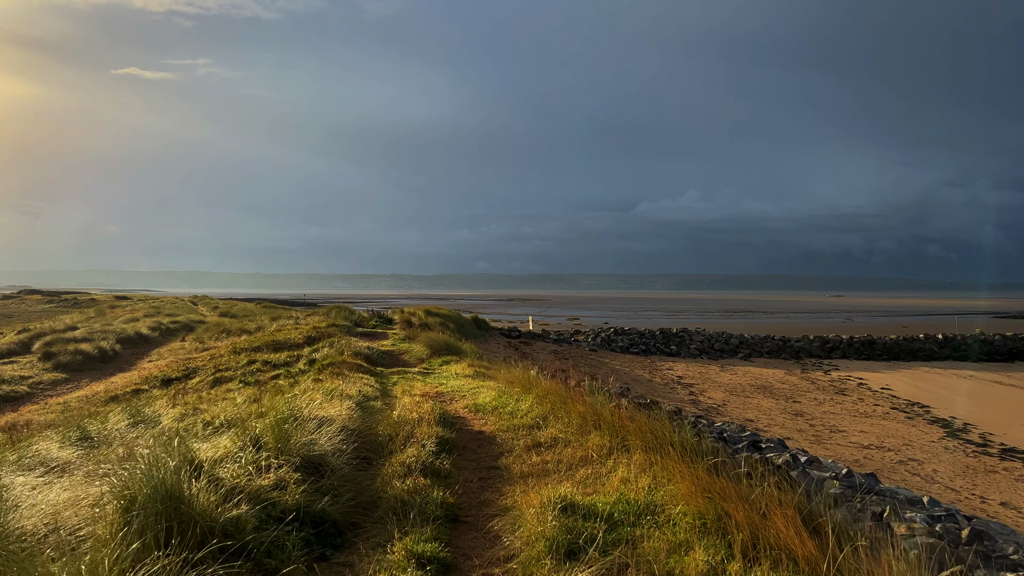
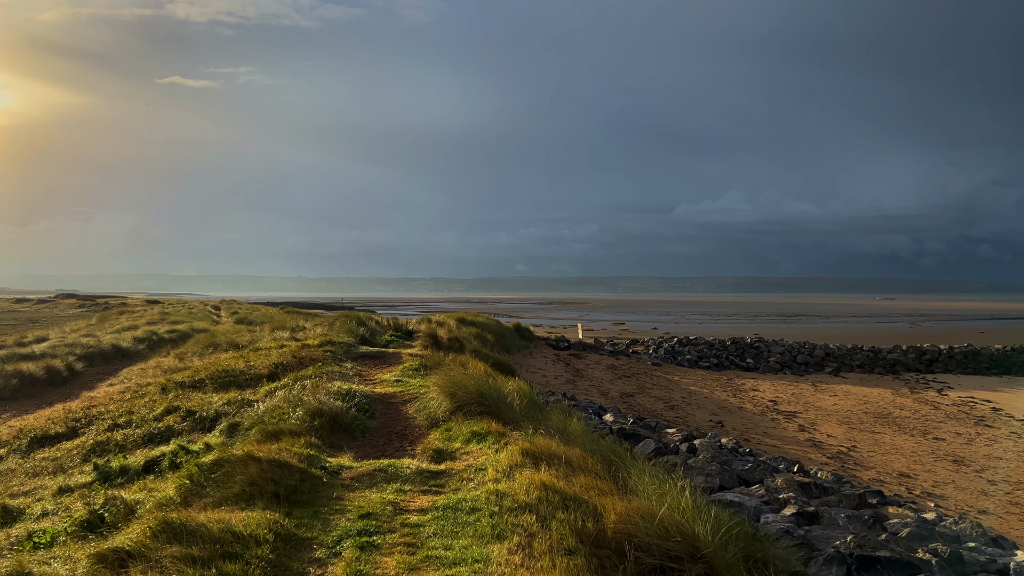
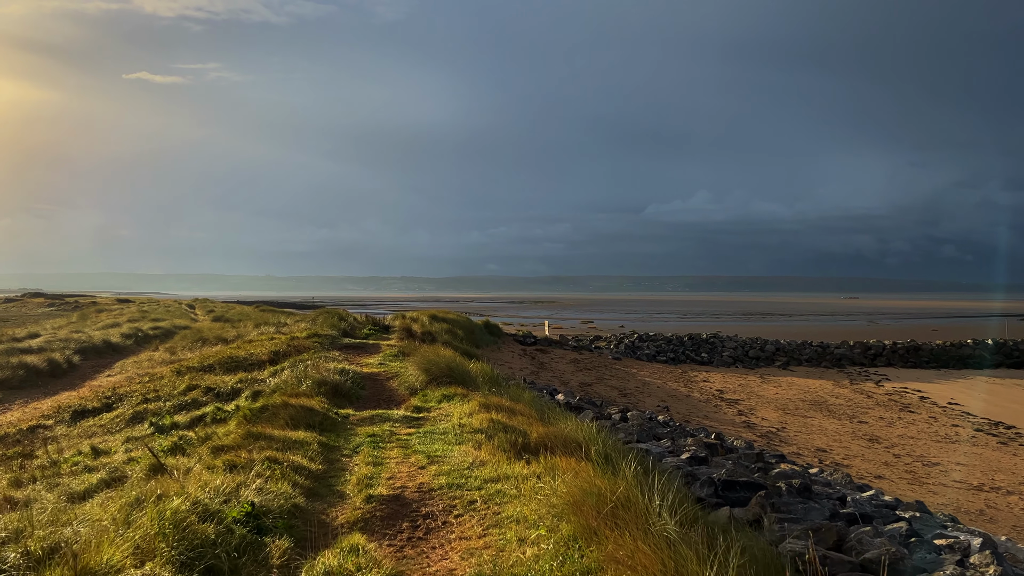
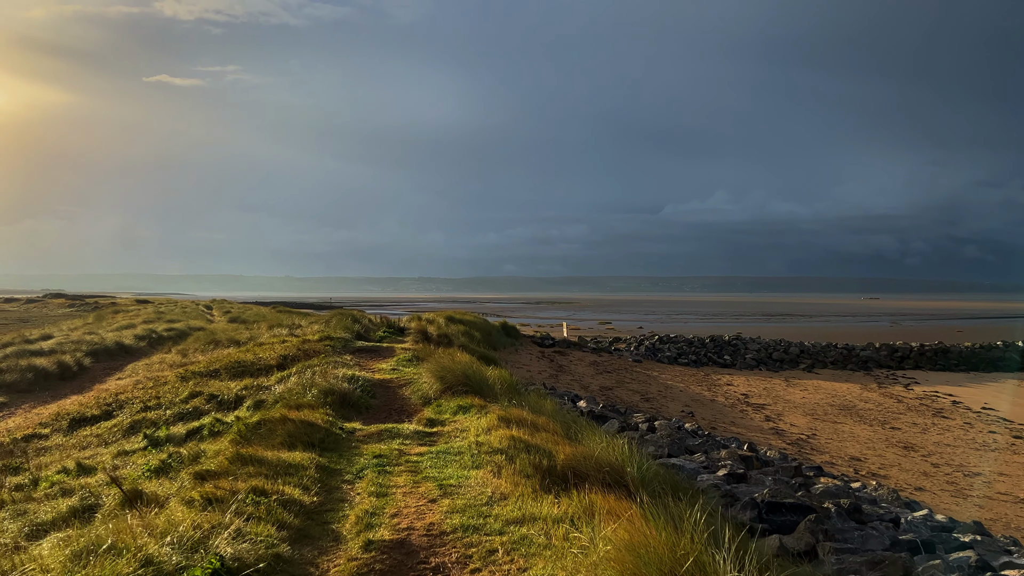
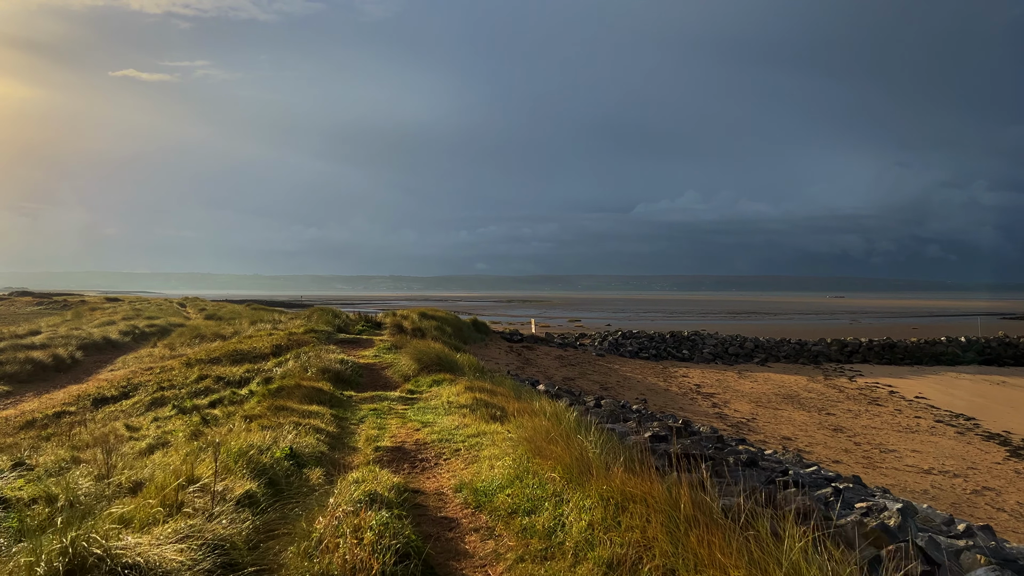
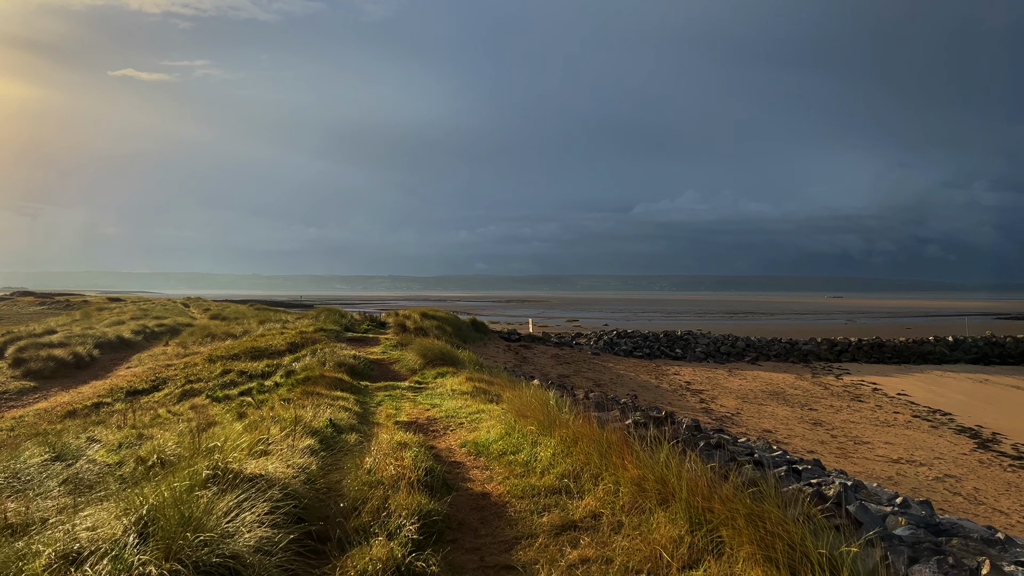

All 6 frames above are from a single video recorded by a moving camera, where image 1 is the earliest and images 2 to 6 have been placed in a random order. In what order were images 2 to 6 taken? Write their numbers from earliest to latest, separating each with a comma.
6, 5, 3, 4, 2
